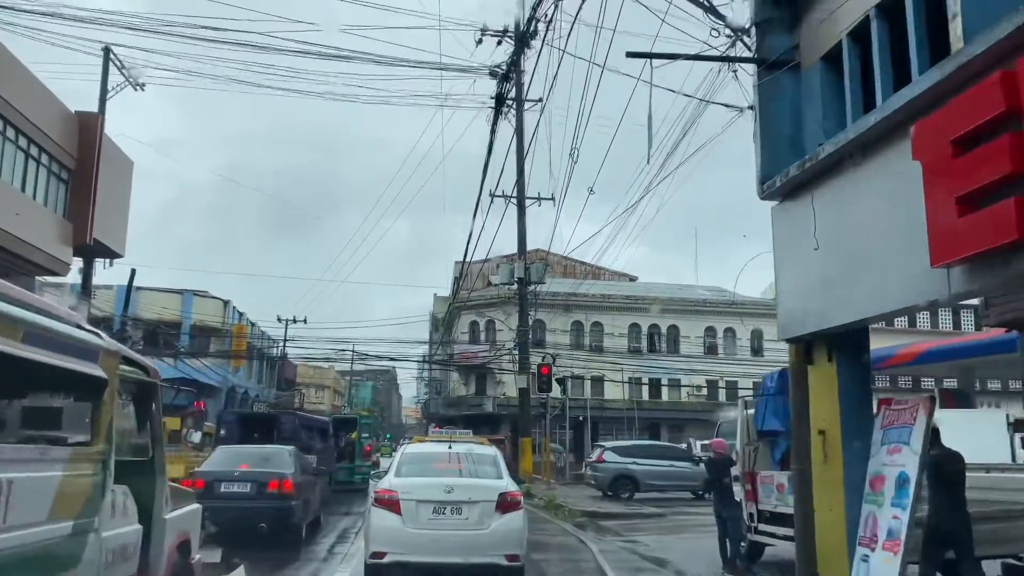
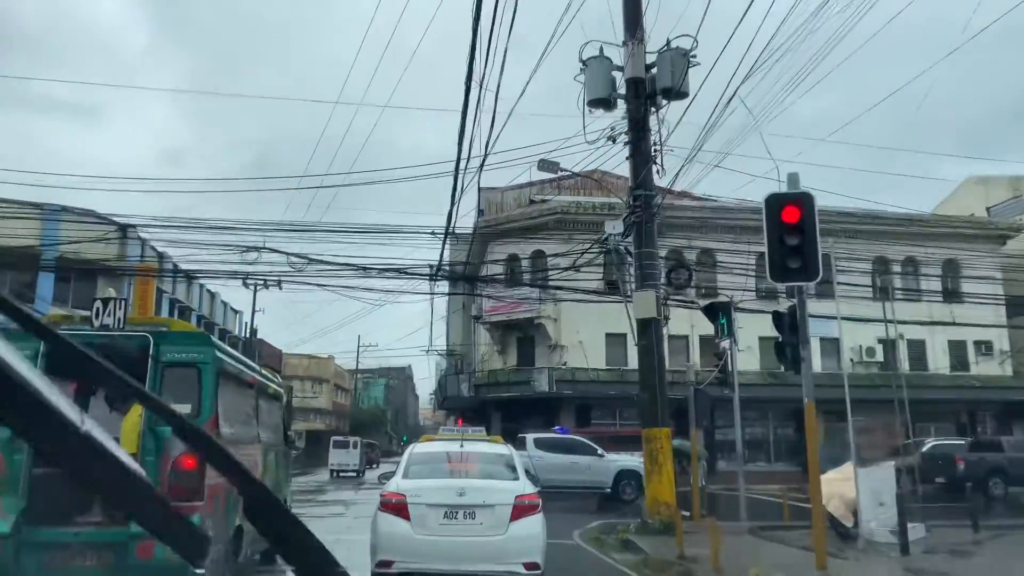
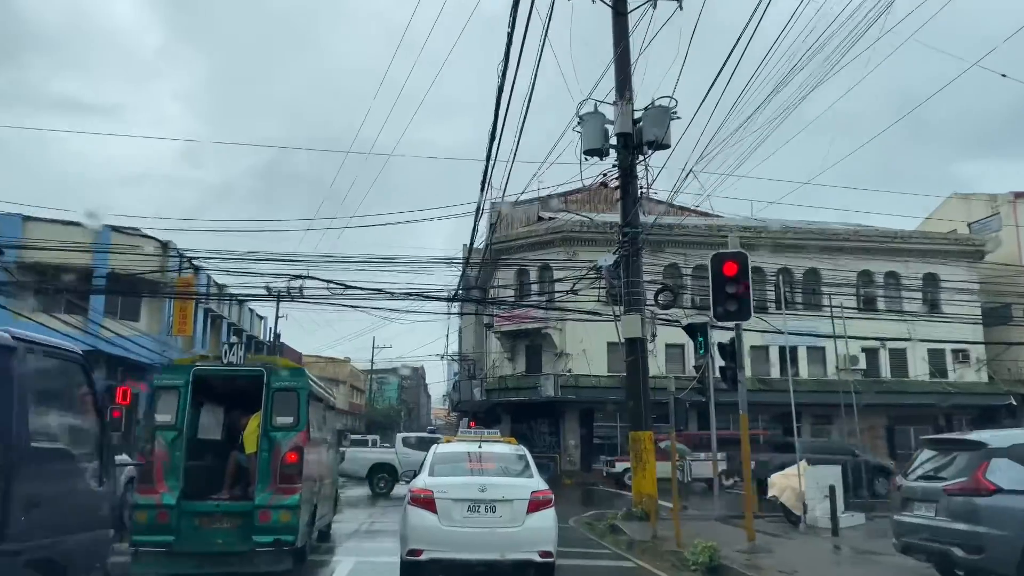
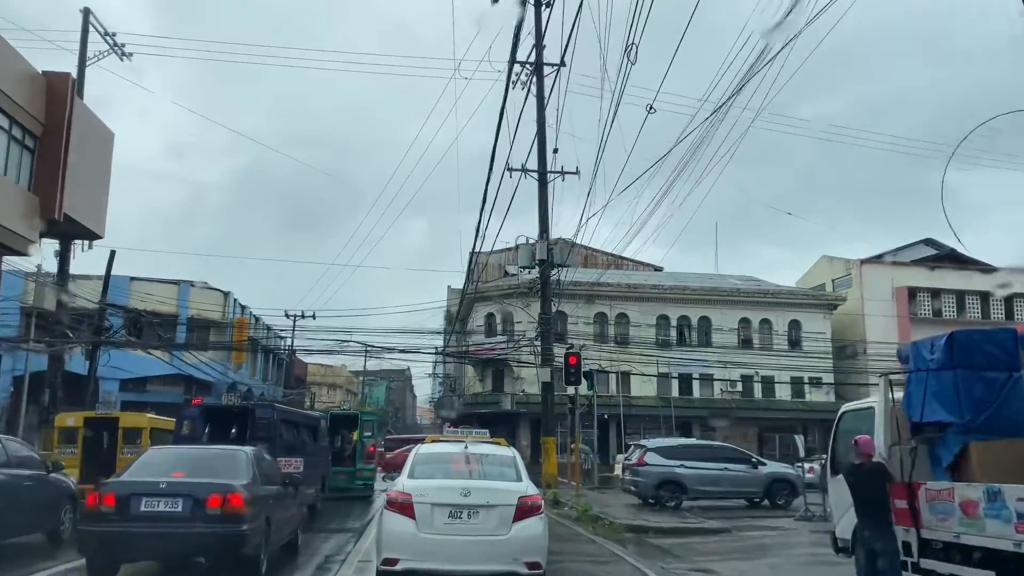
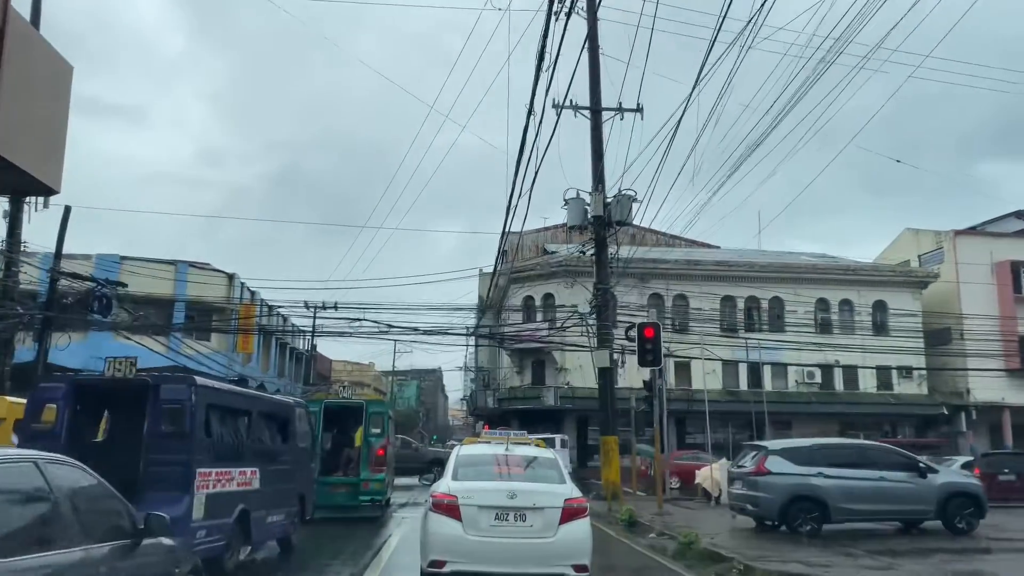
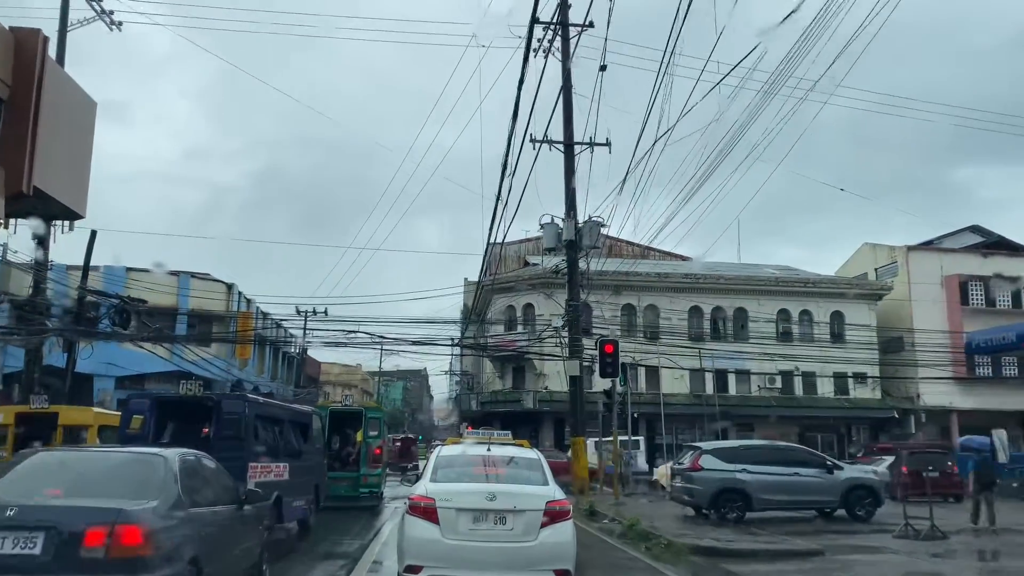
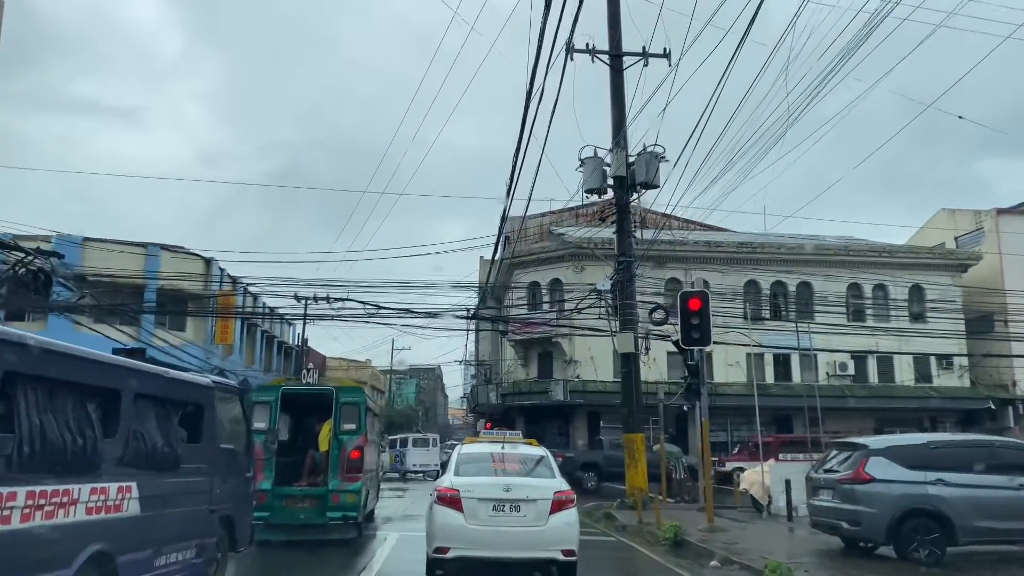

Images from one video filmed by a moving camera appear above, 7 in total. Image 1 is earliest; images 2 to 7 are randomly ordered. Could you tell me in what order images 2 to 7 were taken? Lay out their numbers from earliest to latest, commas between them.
4, 6, 5, 7, 3, 2
